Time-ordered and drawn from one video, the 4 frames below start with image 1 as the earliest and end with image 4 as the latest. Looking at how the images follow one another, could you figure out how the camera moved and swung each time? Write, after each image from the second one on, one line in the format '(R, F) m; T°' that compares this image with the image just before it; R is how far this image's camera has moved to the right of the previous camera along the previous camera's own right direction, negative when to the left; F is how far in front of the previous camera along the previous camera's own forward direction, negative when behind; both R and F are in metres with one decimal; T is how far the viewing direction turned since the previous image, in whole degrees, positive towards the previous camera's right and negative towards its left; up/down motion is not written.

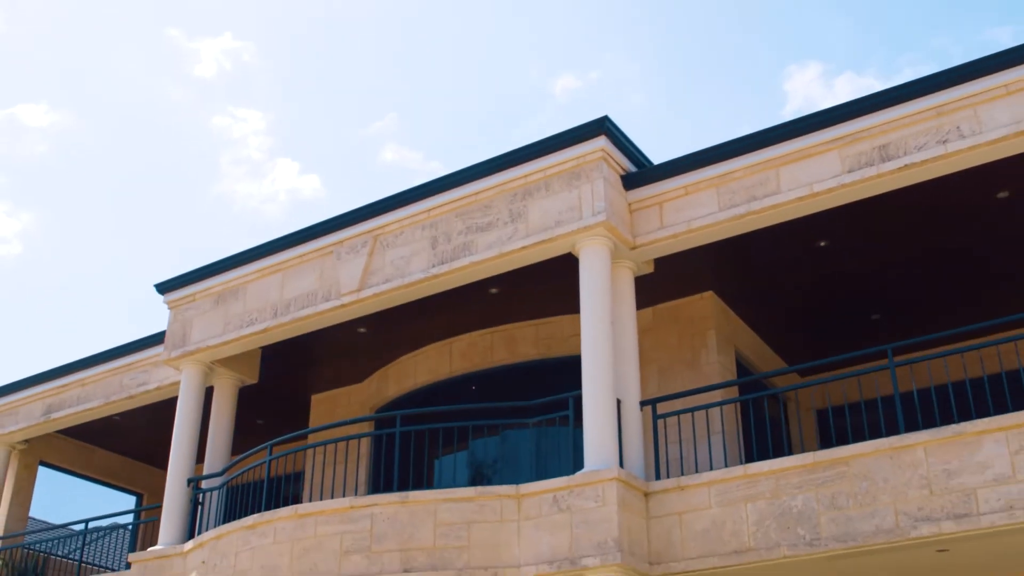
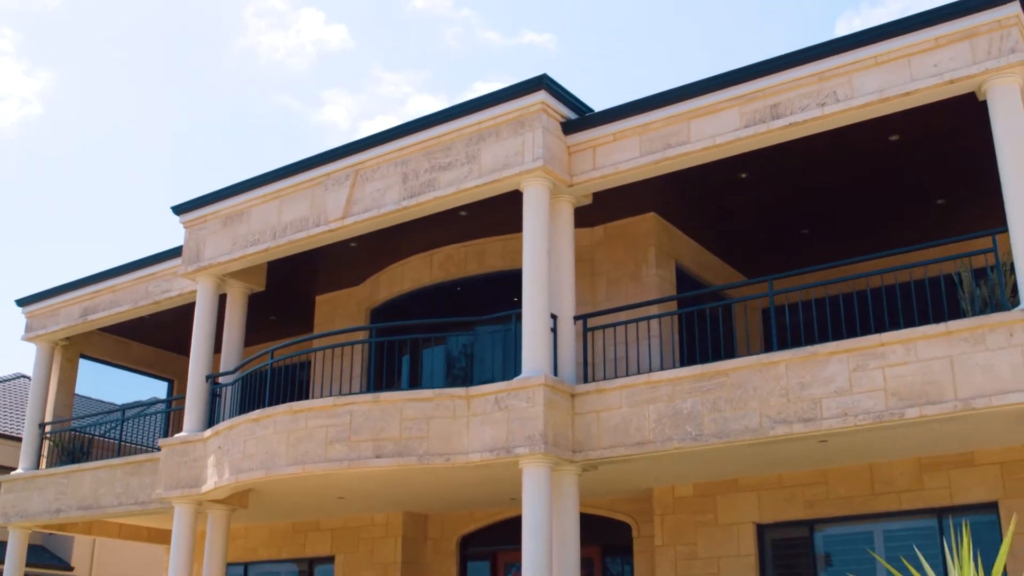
(+1.0, -2.0) m; -2°
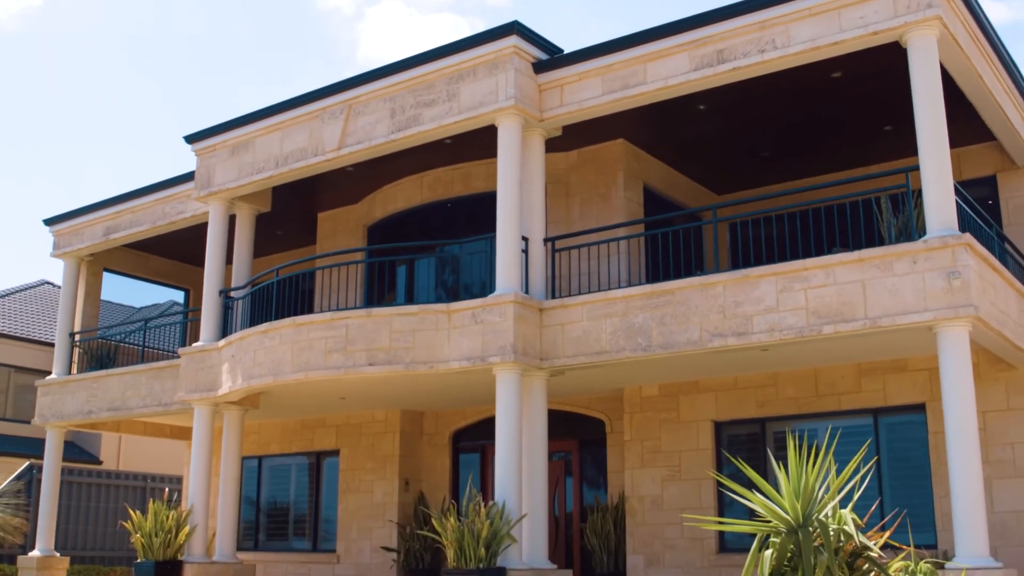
(+0.5, -1.6) m; -1°
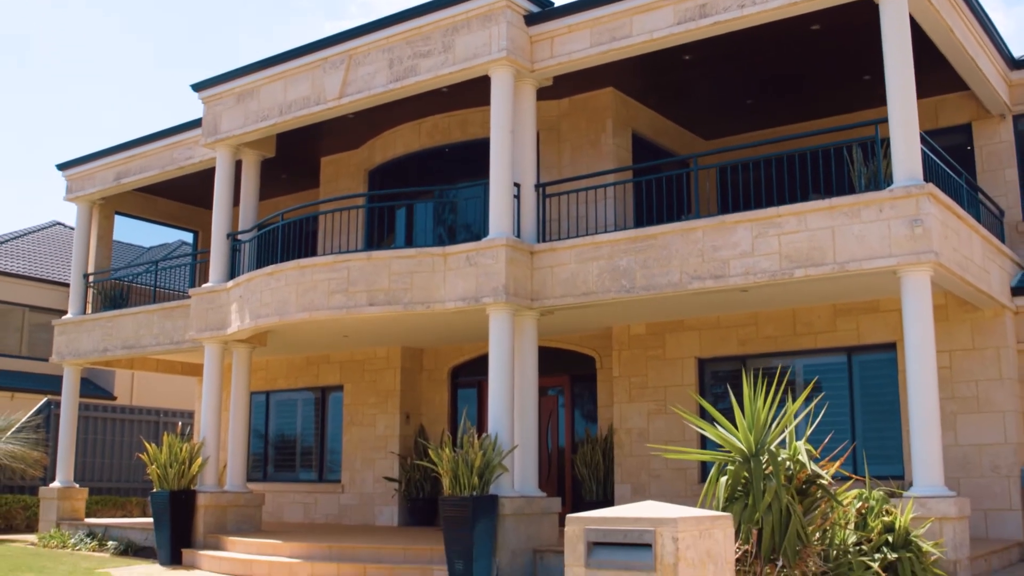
(+0.2, -0.8) m; 0°
